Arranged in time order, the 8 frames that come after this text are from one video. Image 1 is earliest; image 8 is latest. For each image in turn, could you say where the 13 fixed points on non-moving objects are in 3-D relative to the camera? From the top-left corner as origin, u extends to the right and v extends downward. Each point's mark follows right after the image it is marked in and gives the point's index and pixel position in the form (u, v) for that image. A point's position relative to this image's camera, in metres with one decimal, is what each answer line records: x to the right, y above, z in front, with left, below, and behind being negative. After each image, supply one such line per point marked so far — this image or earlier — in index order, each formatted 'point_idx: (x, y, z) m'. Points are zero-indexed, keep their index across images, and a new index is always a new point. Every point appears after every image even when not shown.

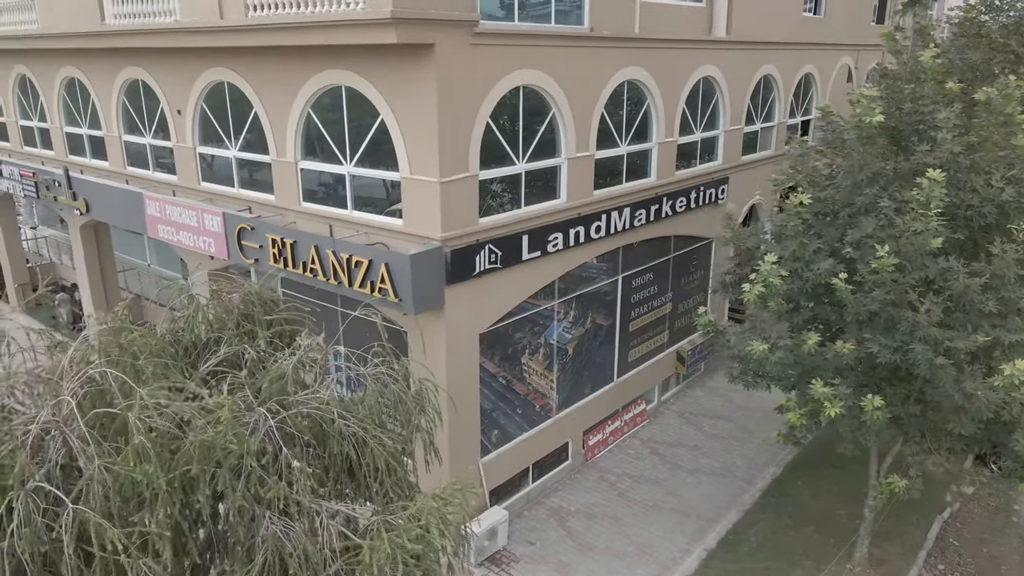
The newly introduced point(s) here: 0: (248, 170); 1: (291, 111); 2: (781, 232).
0: (-5.3, +2.3, +14.4) m
1: (-3.9, +3.2, +12.9) m
2: (+4.0, +0.8, +10.6) m
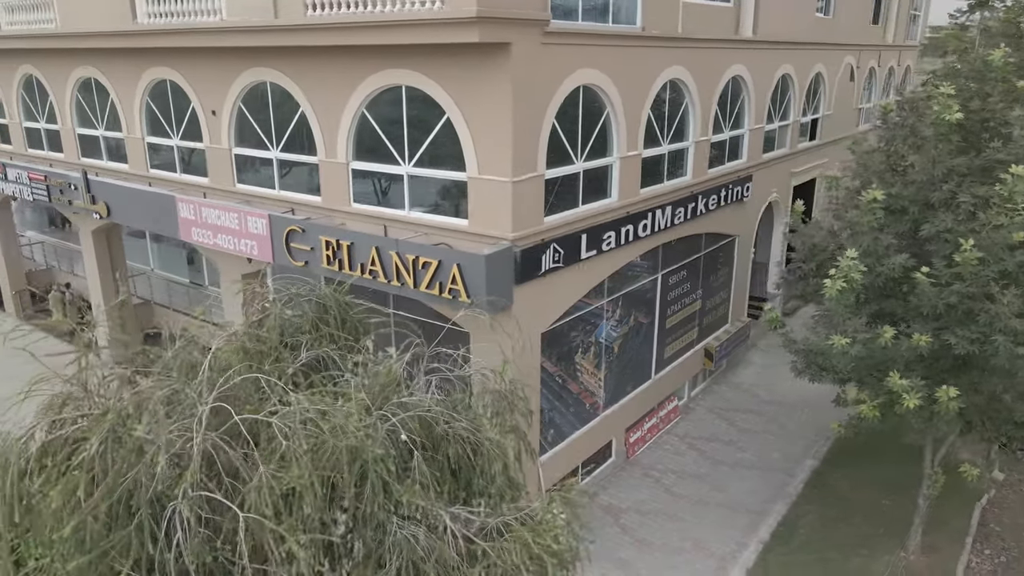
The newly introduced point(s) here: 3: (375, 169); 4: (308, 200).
0: (-4.4, +2.3, +14.2) m
1: (-3.0, +3.1, +12.7) m
2: (+5.1, +0.9, +10.8) m
3: (-2.4, +2.1, +12.8) m
4: (-3.9, +1.7, +13.9) m
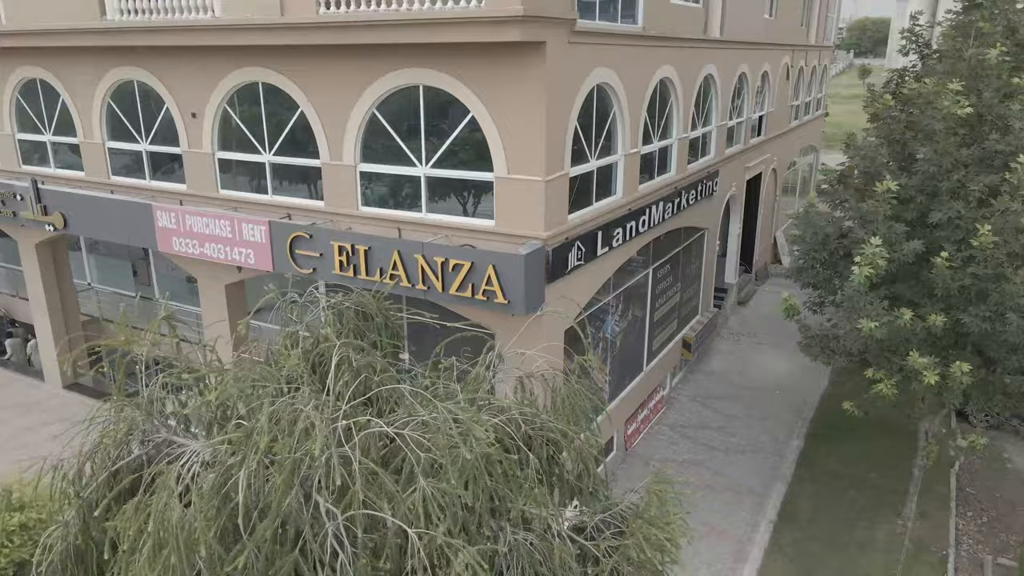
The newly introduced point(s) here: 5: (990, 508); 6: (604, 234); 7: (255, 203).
0: (-4.3, +2.1, +13.6) m
1: (-2.7, +3.0, +12.3) m
2: (+5.6, +1.1, +11.5) m
3: (-2.1, +2.0, +12.4) m
4: (-3.8, +1.6, +13.4) m
5: (+9.8, -4.5, +14.8) m
6: (+1.7, +1.0, +13.1) m
7: (-4.9, +1.6, +13.9) m
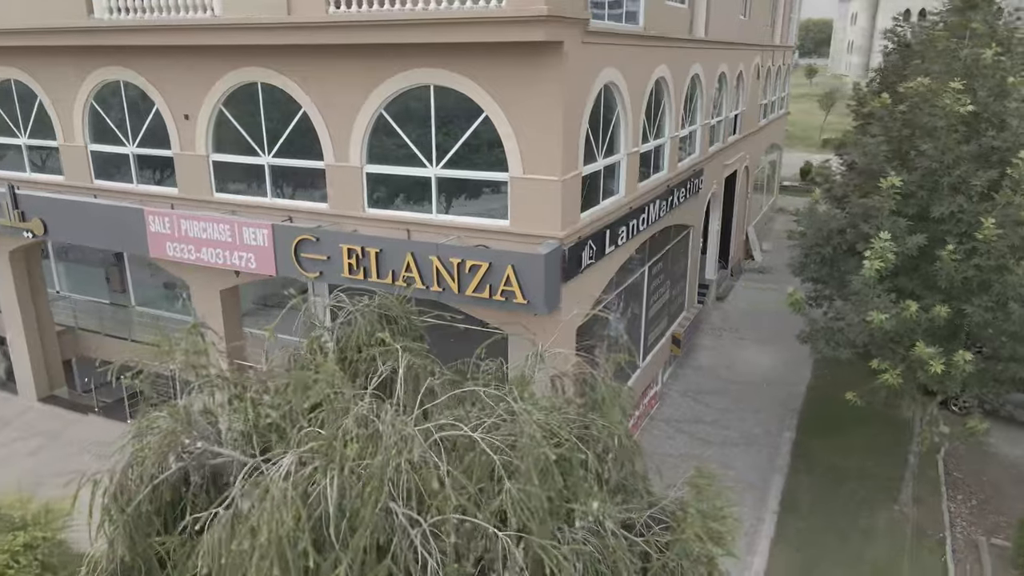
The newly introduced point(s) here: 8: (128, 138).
0: (-4.2, +2.0, +13.4) m
1: (-2.6, +3.0, +12.2) m
2: (+5.8, +1.2, +11.8) m
3: (-2.0, +2.0, +12.3) m
4: (-3.6, +1.5, +13.1) m
5: (+9.9, -4.3, +15.4) m
6: (+1.8, +1.0, +13.2) m
7: (-4.9, +1.5, +13.6) m
8: (-7.9, +3.1, +14.8) m
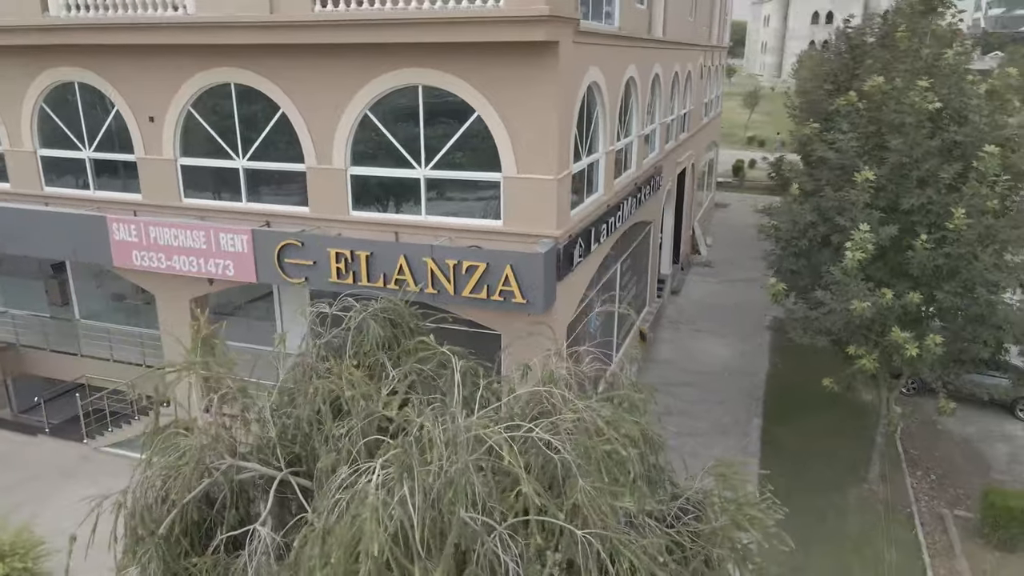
0: (-4.5, +1.9, +13.0) m
1: (-2.8, +2.9, +11.9) m
2: (+5.6, +1.4, +12.3) m
3: (-2.2, +1.9, +12.1) m
4: (-3.9, +1.4, +12.8) m
5: (+9.5, -4.0, +16.3) m
6: (+1.5, +1.1, +13.4) m
7: (-5.2, +1.4, +13.1) m
8: (-8.3, +2.8, +14.0) m
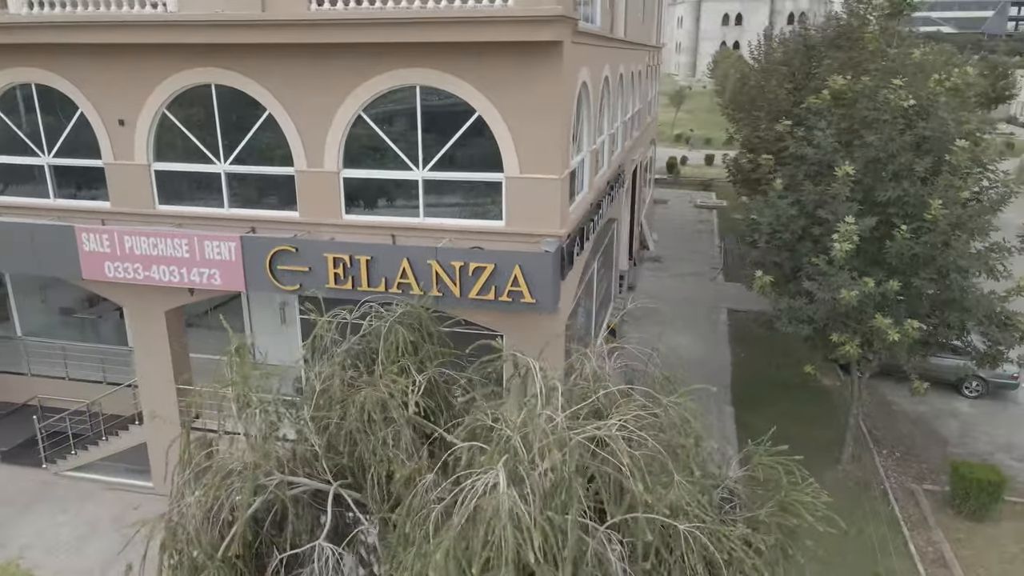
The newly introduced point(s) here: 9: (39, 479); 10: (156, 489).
0: (-4.6, +1.7, +12.5) m
1: (-2.9, +2.8, +11.6) m
2: (+5.5, +1.6, +12.9) m
3: (-2.2, +1.8, +11.9) m
4: (-4.0, +1.2, +12.4) m
5: (+9.2, -3.7, +17.2) m
6: (+1.4, +1.1, +13.5) m
7: (-5.3, +1.2, +12.6) m
8: (-8.6, +2.6, +13.2) m
9: (-9.9, -4.0, +15.2) m
10: (-7.3, -4.1, +14.8) m
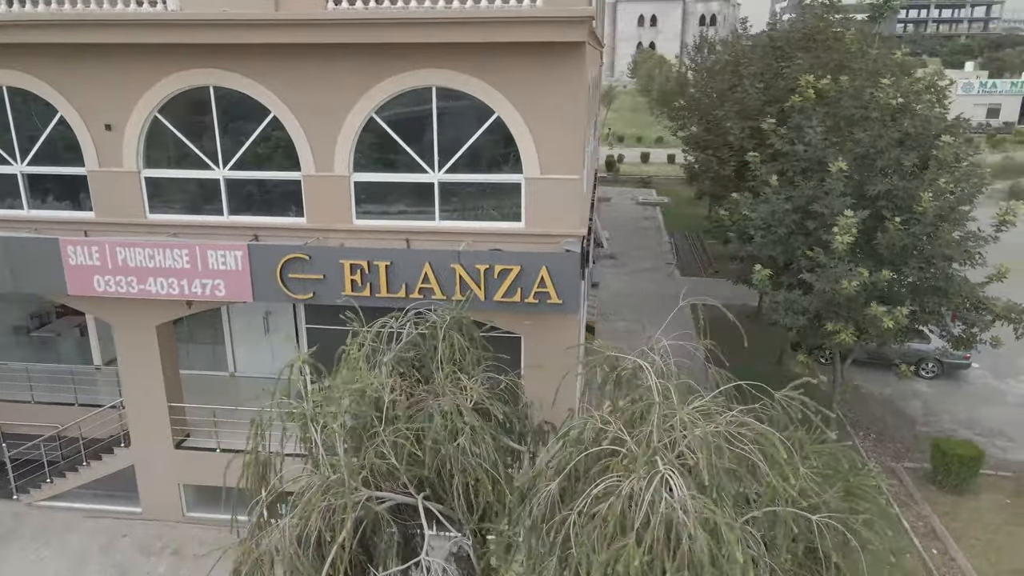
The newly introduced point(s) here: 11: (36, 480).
0: (-4.4, +1.6, +12.0) m
1: (-2.6, +2.7, +11.3) m
2: (+5.6, +1.7, +13.4) m
3: (-2.0, +1.8, +11.6) m
4: (-3.8, +1.1, +11.9) m
5: (+9.0, -3.4, +18.1) m
6: (+1.4, +1.1, +13.6) m
7: (-5.1, +1.0, +12.0) m
8: (-8.4, +2.2, +12.2) m
9: (-9.8, -4.4, +14.1) m
10: (-7.1, -4.4, +14.0) m
11: (-9.5, -3.8, +14.4) m
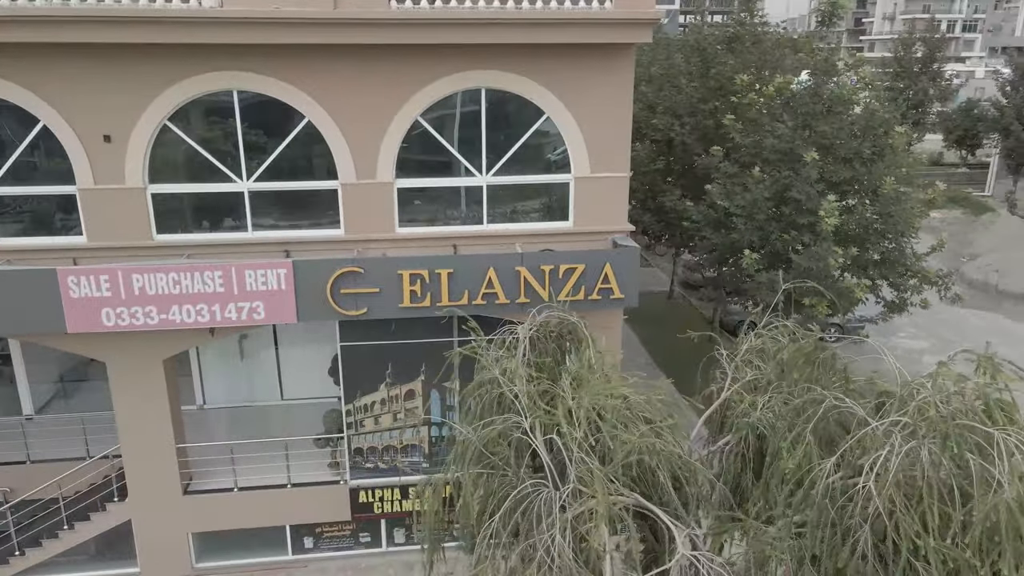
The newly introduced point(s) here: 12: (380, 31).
0: (-3.6, +1.3, +11.0) m
1: (-1.8, +2.5, +10.8) m
2: (+5.7, +2.1, +14.8) m
3: (-1.2, +1.6, +11.2) m
4: (-3.0, +0.8, +11.1) m
5: (+8.3, -2.8, +20.1) m
6: (+1.7, +1.2, +14.0) m
7: (-4.2, +0.7, +10.9) m
8: (-7.7, +1.6, +10.4) m
9: (-8.9, -5.1, +11.9) m
10: (-6.3, -4.9, +12.4) m
11: (-8.7, -4.5, +12.2) m
12: (-2.0, +3.6, +10.1) m
